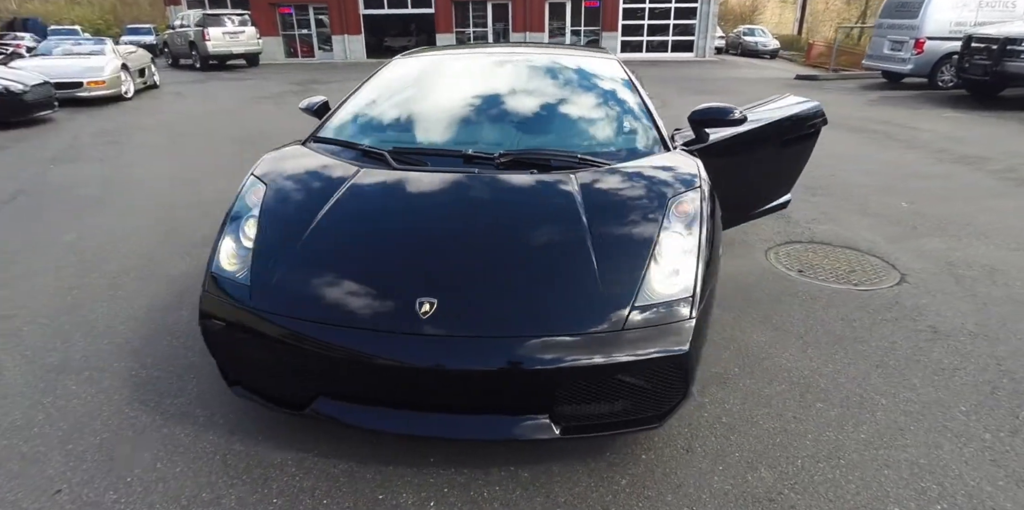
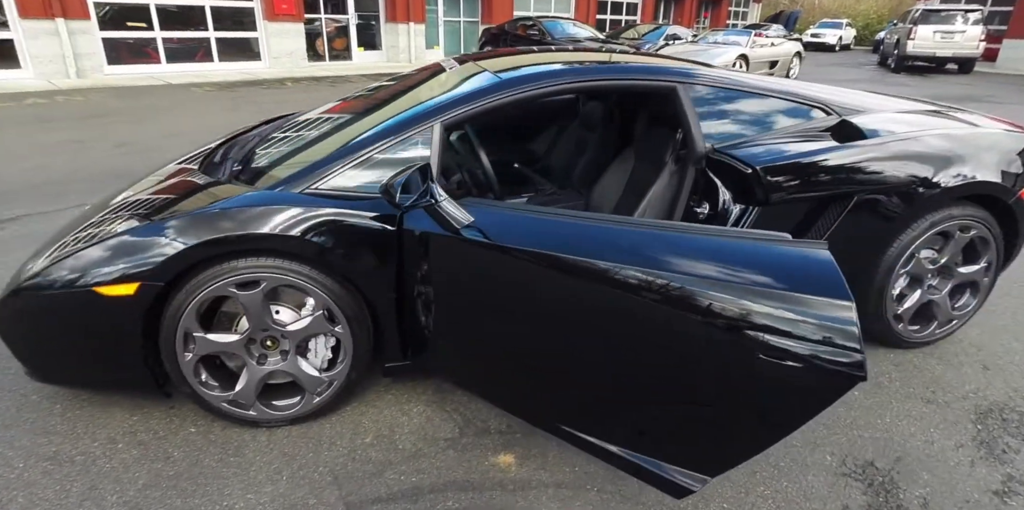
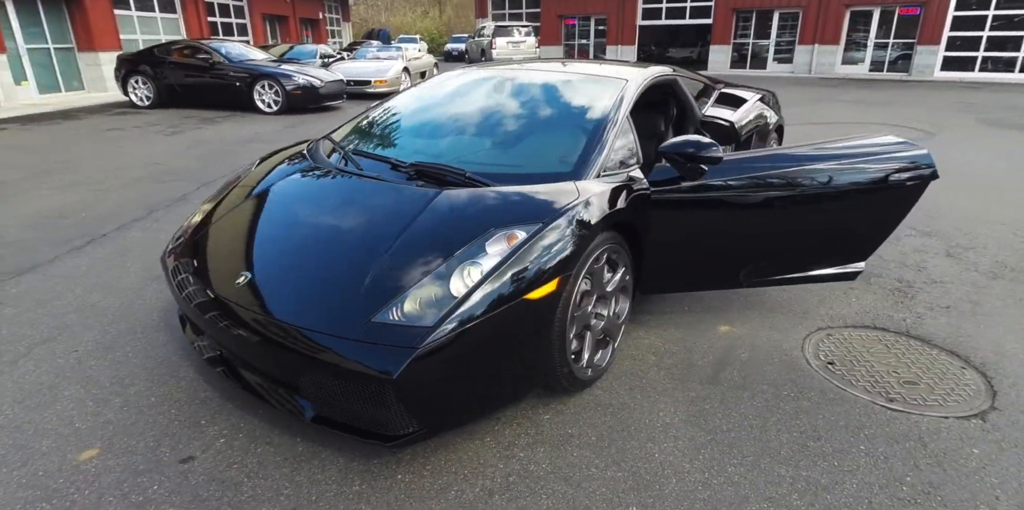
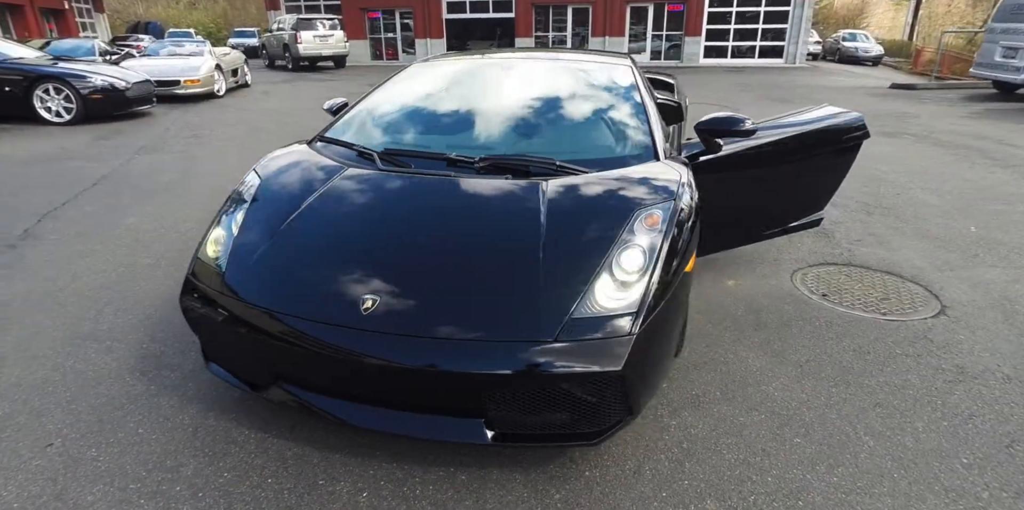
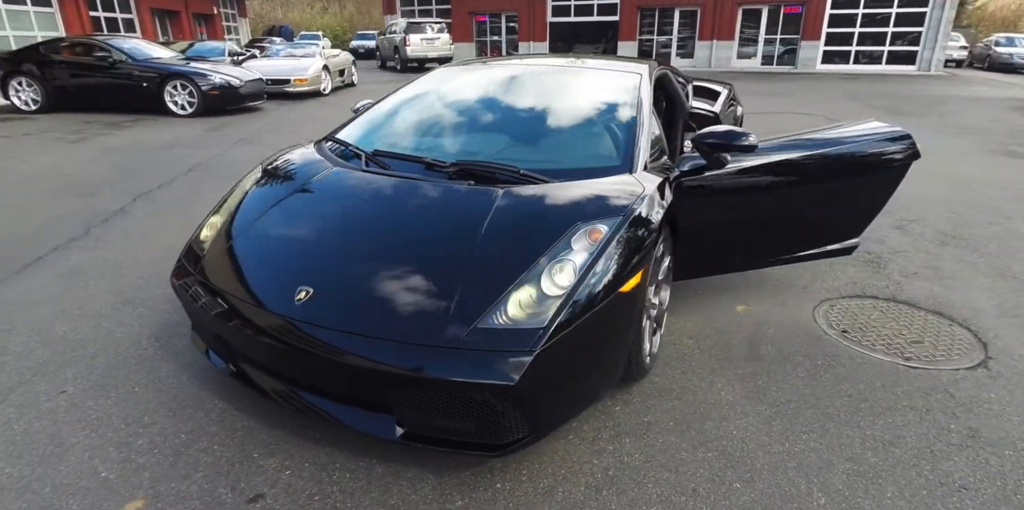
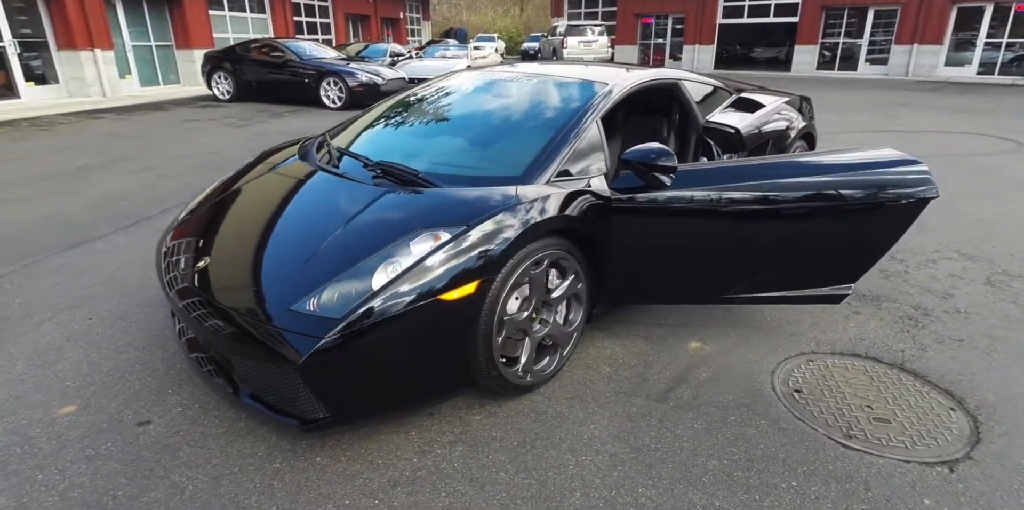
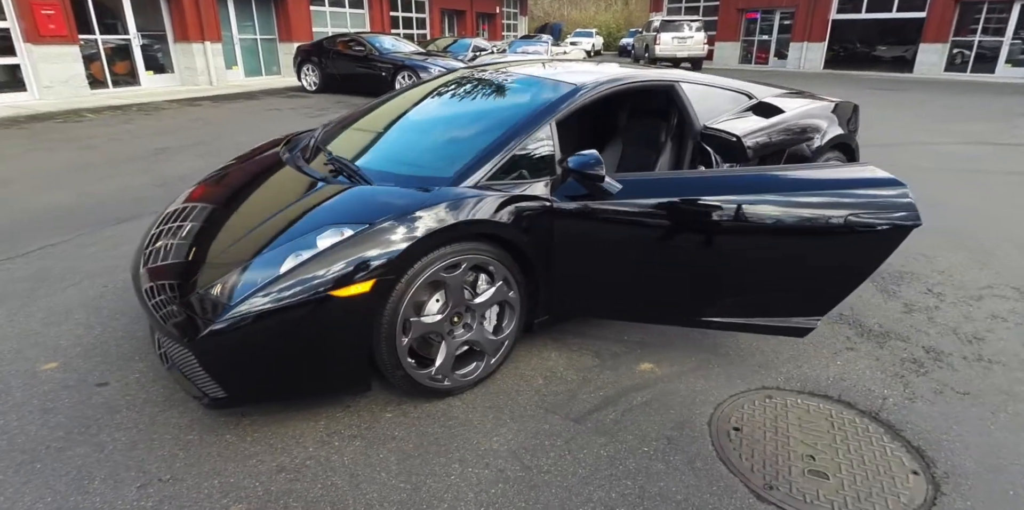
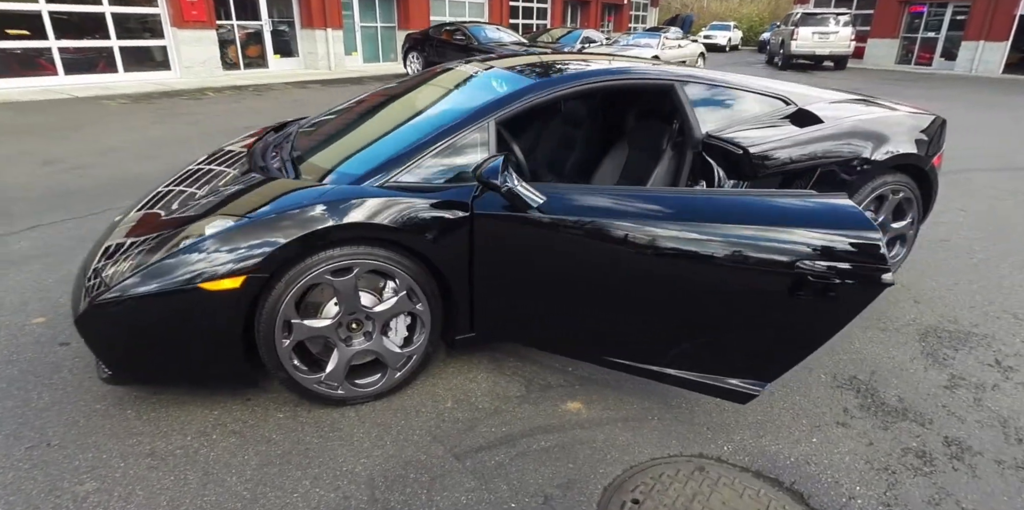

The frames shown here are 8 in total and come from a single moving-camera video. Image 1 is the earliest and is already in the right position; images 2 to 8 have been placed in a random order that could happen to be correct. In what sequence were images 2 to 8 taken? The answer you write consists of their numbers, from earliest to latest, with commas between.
4, 5, 3, 6, 7, 8, 2
